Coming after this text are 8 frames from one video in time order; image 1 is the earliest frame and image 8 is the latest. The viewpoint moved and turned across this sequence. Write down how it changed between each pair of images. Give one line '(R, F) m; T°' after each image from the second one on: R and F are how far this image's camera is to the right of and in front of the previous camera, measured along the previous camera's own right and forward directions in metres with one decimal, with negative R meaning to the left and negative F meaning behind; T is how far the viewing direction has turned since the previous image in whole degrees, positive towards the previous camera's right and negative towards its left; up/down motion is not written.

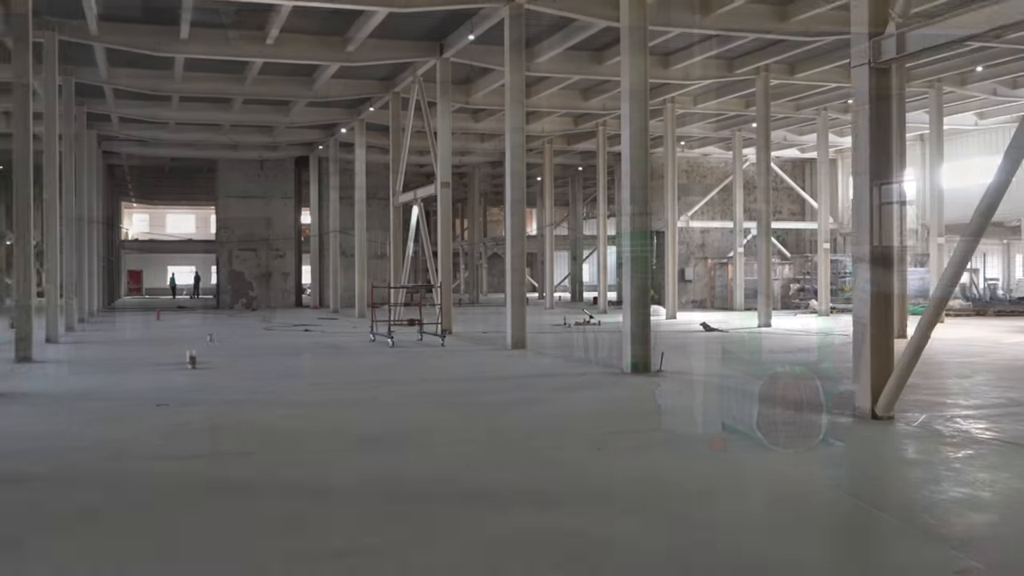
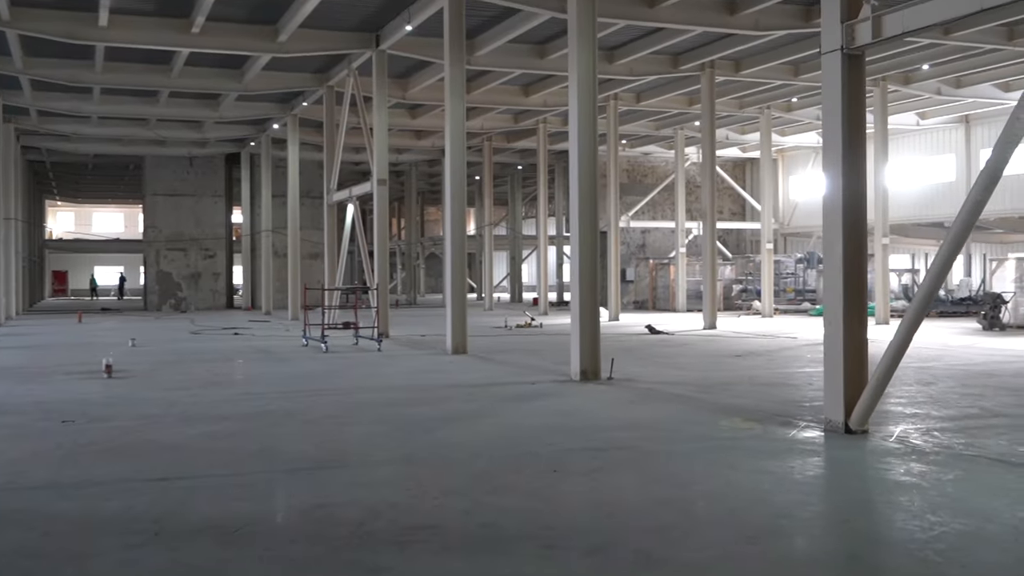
(-0.1, +0.8) m; +3°
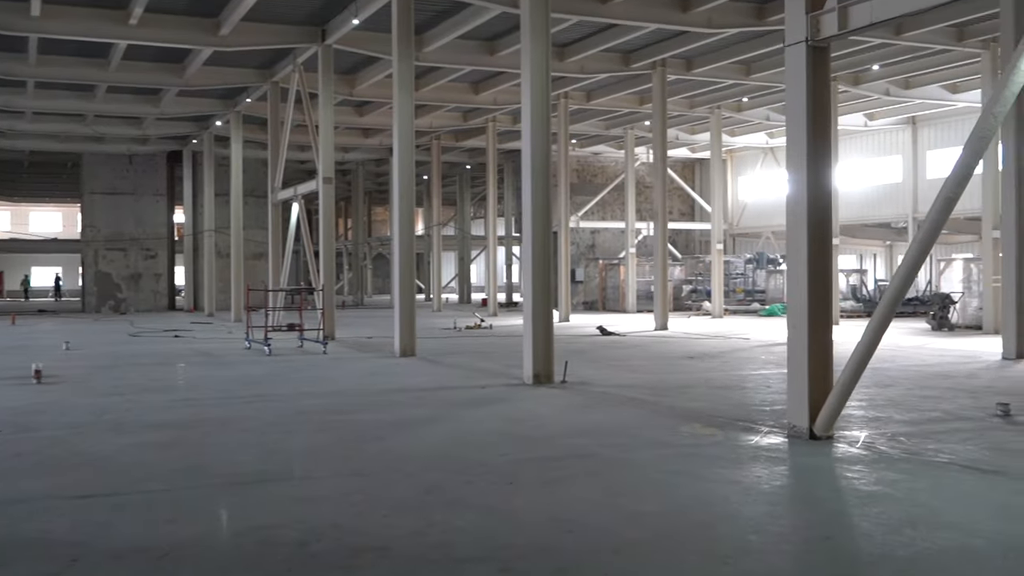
(0.0, +0.4) m; +3°
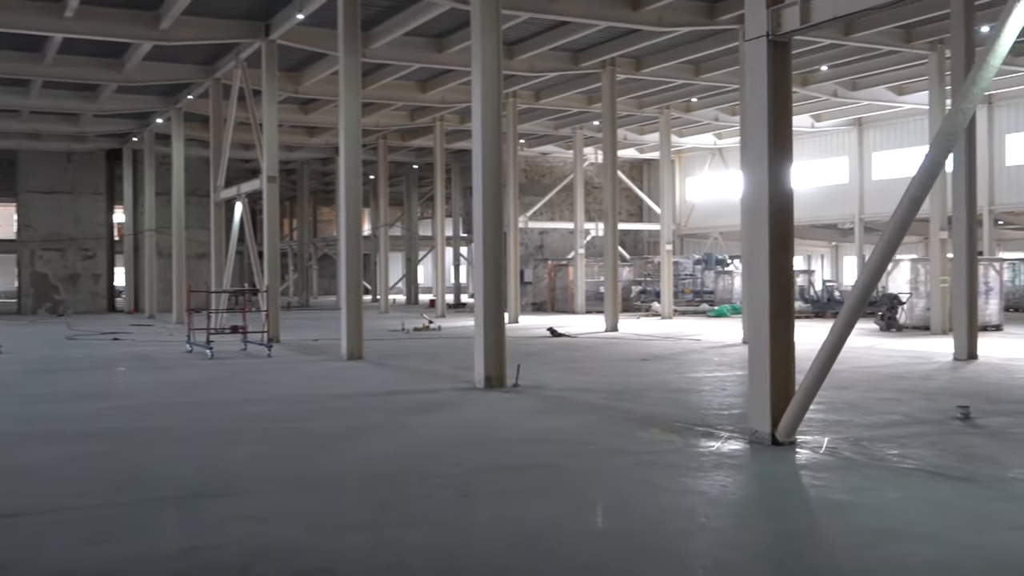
(0.0, +0.3) m; +3°
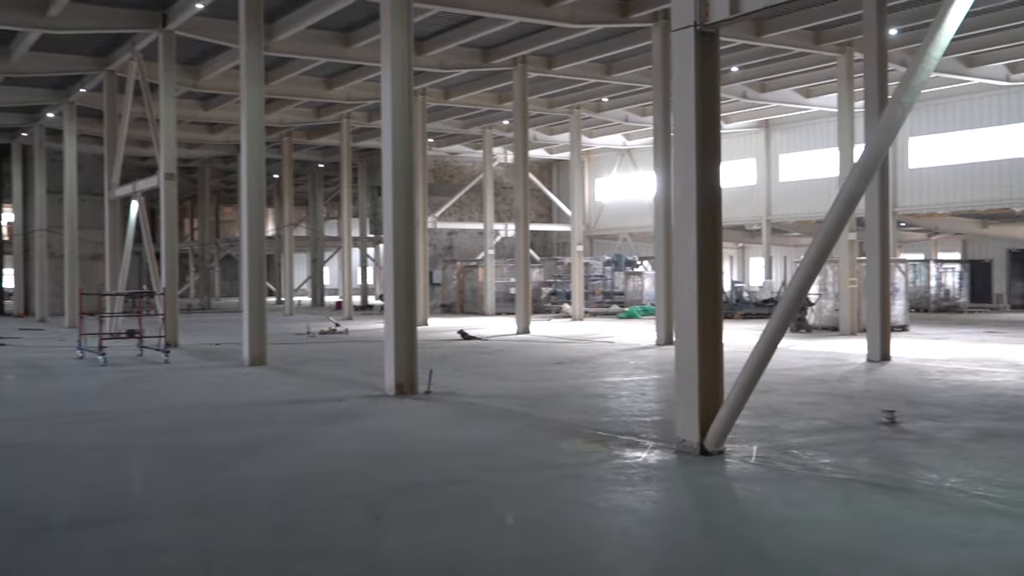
(0.0, +0.5) m; +5°
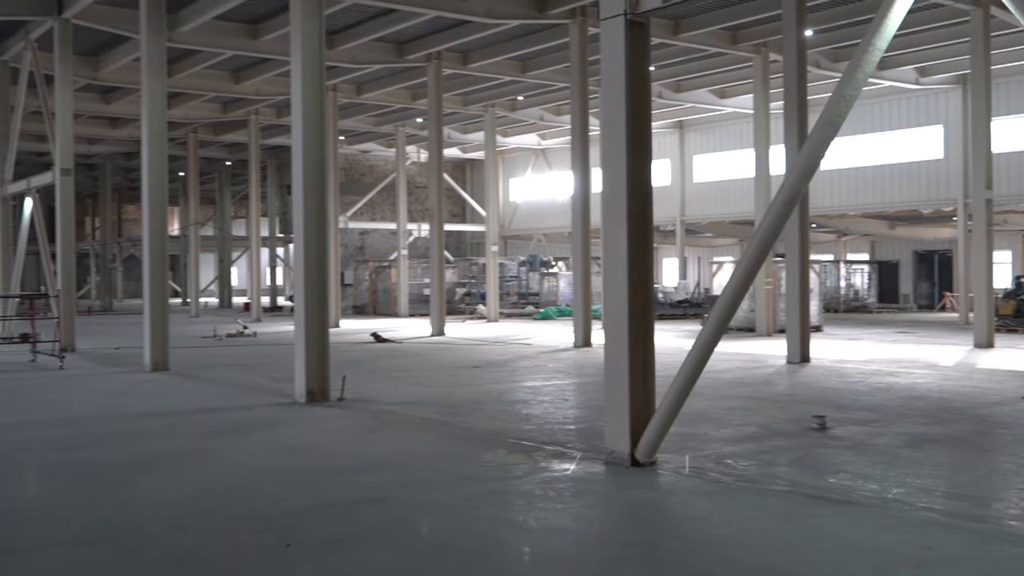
(-0.1, +0.4) m; +4°
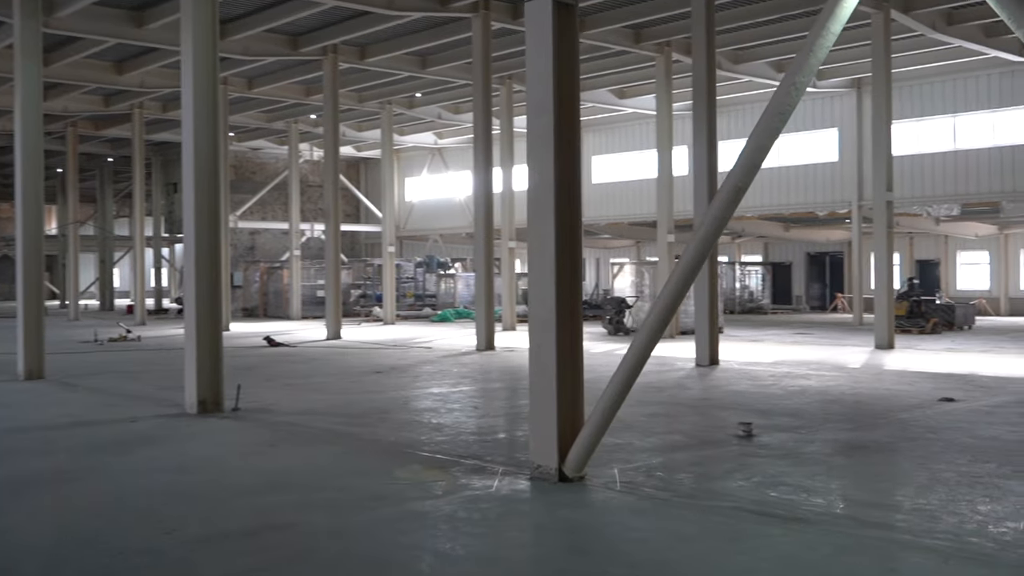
(-0.2, +0.5) m; +6°
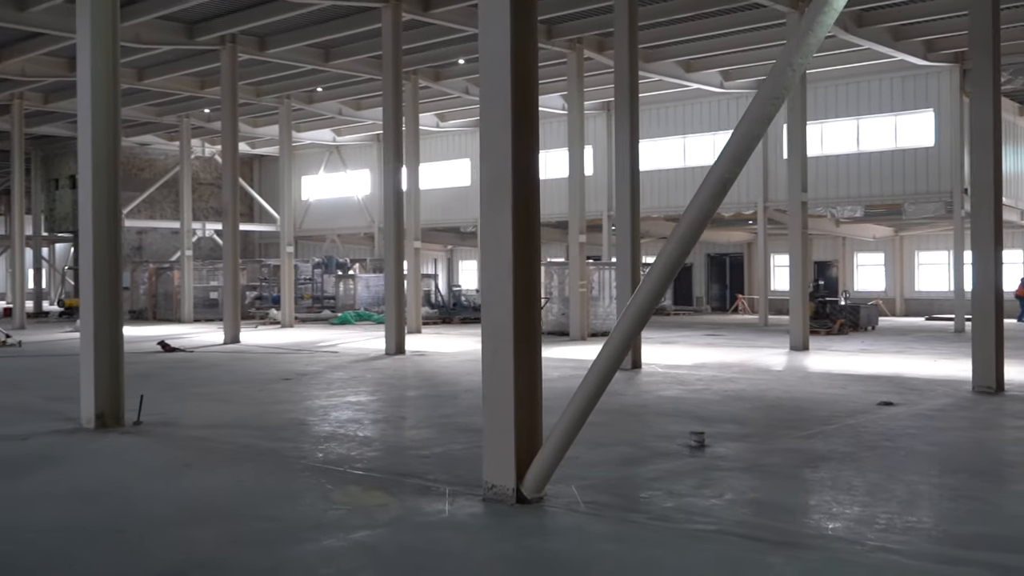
(-0.3, +0.6) m; +6°
